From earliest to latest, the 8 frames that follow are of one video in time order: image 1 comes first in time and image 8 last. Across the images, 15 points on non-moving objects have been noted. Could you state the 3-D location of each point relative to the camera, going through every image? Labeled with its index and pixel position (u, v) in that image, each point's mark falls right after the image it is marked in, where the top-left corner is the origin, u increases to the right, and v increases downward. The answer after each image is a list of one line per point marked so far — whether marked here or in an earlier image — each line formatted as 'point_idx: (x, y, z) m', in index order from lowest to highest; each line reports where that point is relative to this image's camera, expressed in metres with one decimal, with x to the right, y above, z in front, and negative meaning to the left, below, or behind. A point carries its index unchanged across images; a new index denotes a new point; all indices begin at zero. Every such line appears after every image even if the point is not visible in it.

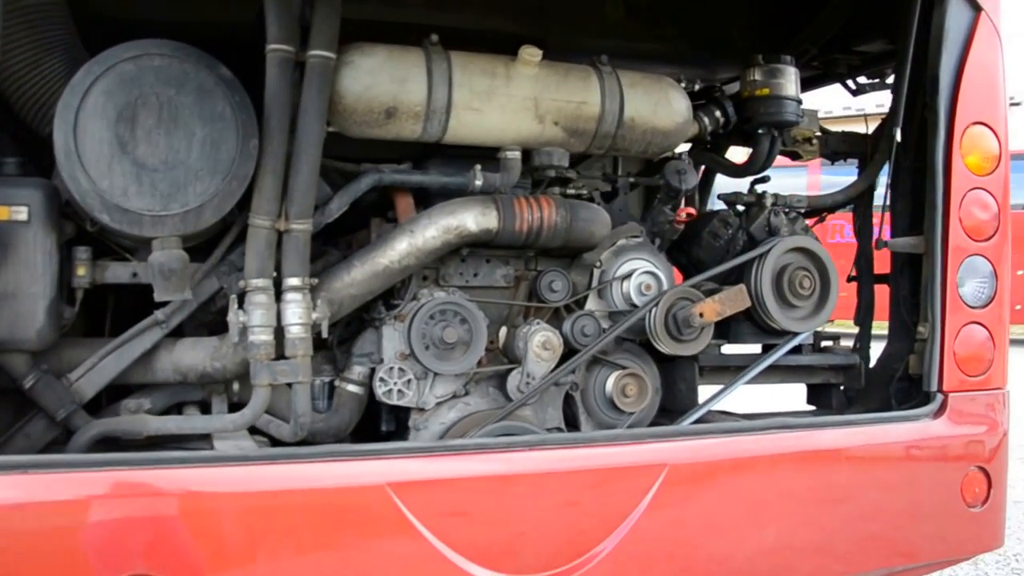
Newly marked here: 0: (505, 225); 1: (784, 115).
0: (0.0, +0.1, +2.3) m
1: (+0.7, +0.5, +2.6) m
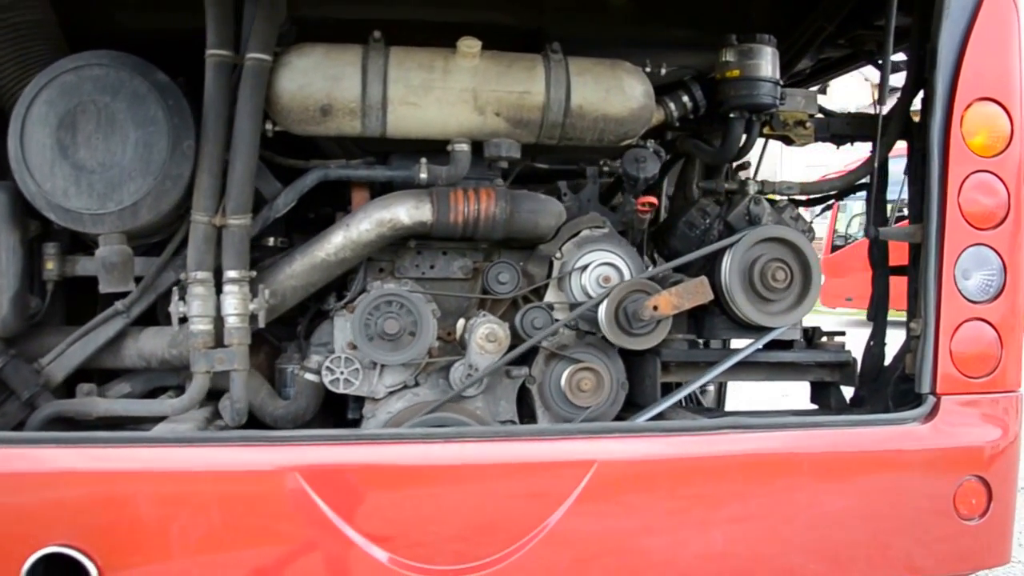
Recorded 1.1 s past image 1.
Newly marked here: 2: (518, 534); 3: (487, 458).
0: (-0.2, +0.2, +2.3) m
1: (+0.6, +0.5, +2.5) m
2: (0.0, -0.5, +2.2) m
3: (0.0, -0.4, +2.2) m
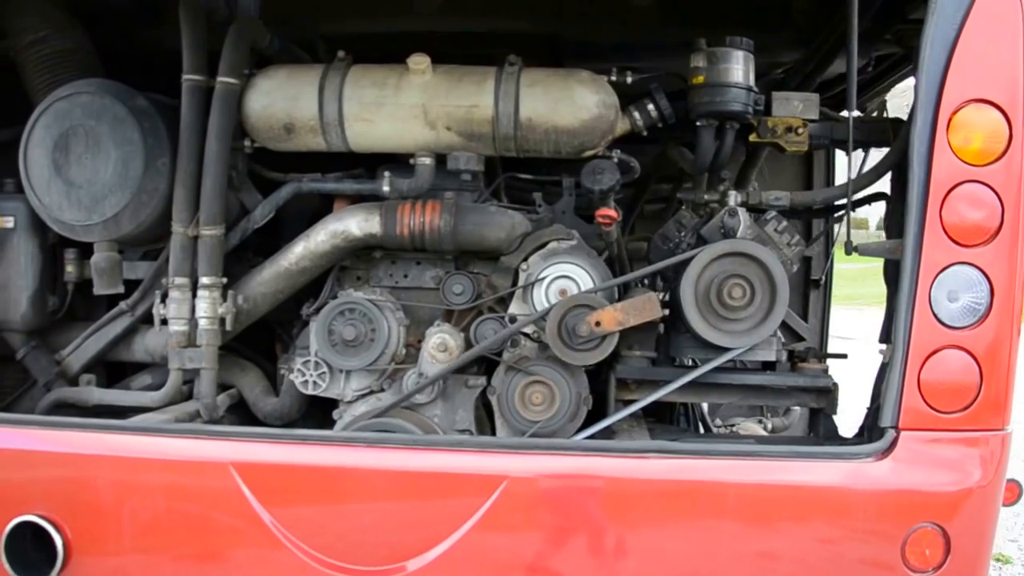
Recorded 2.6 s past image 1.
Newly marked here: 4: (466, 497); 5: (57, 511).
0: (-0.3, +0.1, +2.4) m
1: (+0.5, +0.4, +2.3) m
2: (-0.2, -0.5, +2.2) m
3: (-0.2, -0.4, +2.2) m
4: (-0.1, -0.4, +2.2) m
5: (-1.0, -0.5, +2.3) m
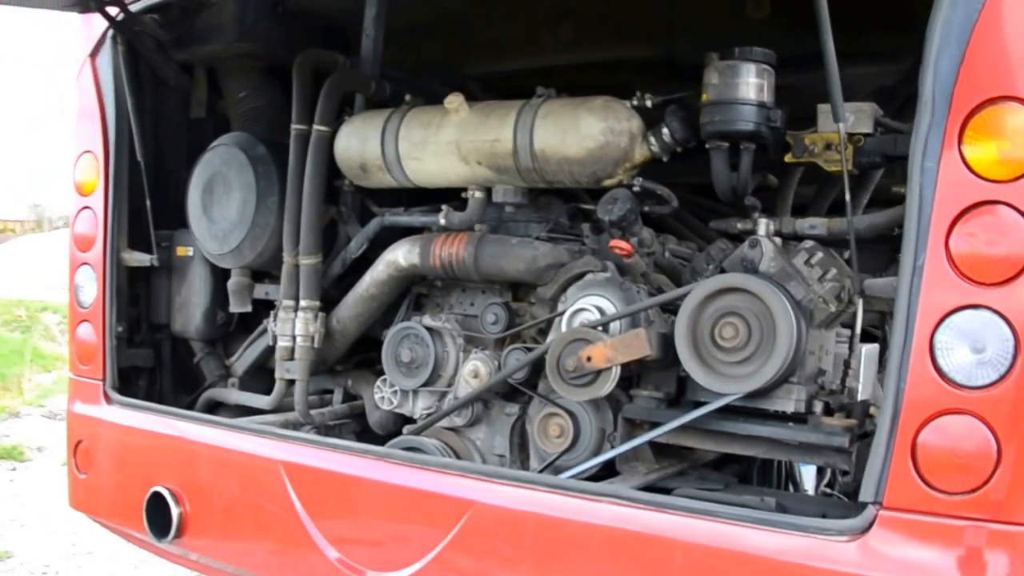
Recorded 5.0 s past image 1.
0: (-0.2, +0.1, +2.6) m
1: (+0.5, +0.4, +2.1) m
2: (-0.2, -0.6, +2.3) m
3: (-0.3, -0.4, +2.4) m
4: (-0.2, -0.5, +2.3) m
5: (-0.9, -0.5, +2.8) m
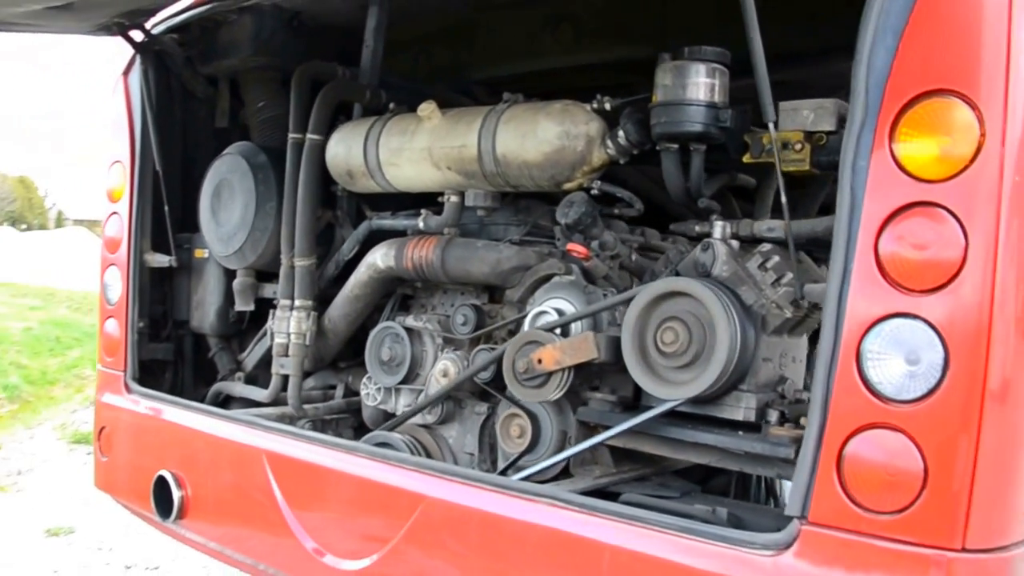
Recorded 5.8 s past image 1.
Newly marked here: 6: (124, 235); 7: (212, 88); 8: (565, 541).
0: (-0.3, +0.1, +2.6) m
1: (+0.4, +0.3, +2.1) m
2: (-0.3, -0.6, +2.4) m
3: (-0.4, -0.5, +2.4) m
4: (-0.3, -0.5, +2.3) m
5: (-1.0, -0.5, +2.9) m
6: (-1.3, +0.2, +3.2) m
7: (-1.1, +0.7, +3.6) m
8: (+0.1, -0.5, +2.0) m
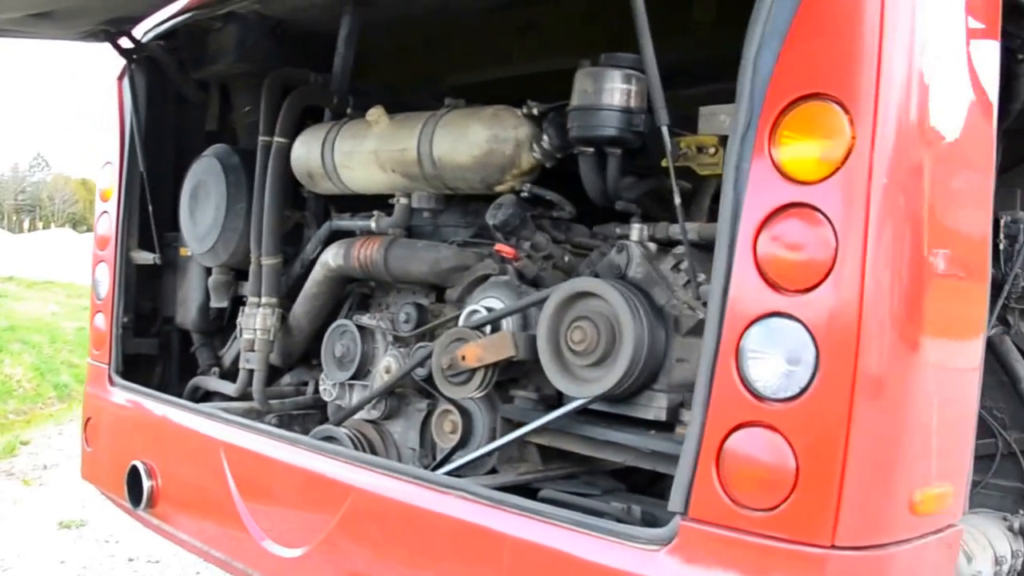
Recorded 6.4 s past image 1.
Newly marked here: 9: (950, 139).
0: (-0.4, +0.1, +2.7) m
1: (+0.2, +0.3, +2.1) m
2: (-0.5, -0.6, +2.4) m
3: (-0.5, -0.4, +2.5) m
4: (-0.4, -0.5, +2.4) m
5: (-1.1, -0.5, +3.0) m
6: (-1.4, +0.2, +3.4) m
7: (-1.1, +0.7, +3.7) m
8: (-0.1, -0.5, +2.1) m
9: (+0.7, +0.3, +1.7) m
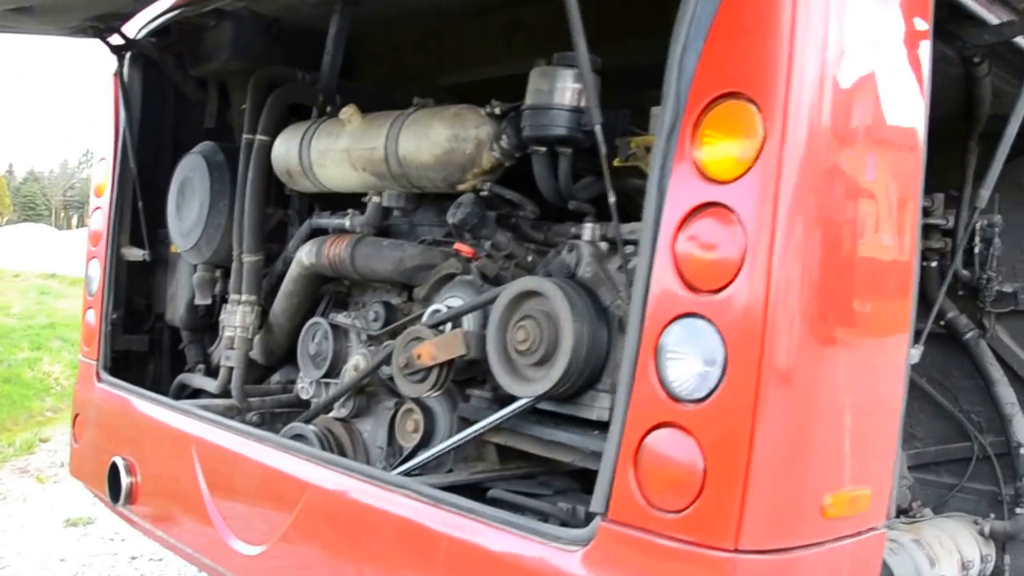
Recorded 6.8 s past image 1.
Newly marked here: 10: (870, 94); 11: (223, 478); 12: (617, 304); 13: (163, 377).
0: (-0.5, +0.1, +2.7) m
1: (+0.1, +0.3, +2.1) m
2: (-0.6, -0.6, +2.5) m
3: (-0.6, -0.4, +2.5) m
4: (-0.5, -0.5, +2.4) m
5: (-1.2, -0.5, +3.1) m
6: (-1.4, +0.2, +3.5) m
7: (-1.2, +0.7, +3.8) m
8: (-0.2, -0.5, +2.1) m
9: (+0.6, +0.2, +1.7) m
10: (+0.6, +0.3, +1.7) m
11: (-0.8, -0.5, +2.7) m
12: (+0.2, 0.0, +2.1) m
13: (-1.3, -0.3, +3.7) m
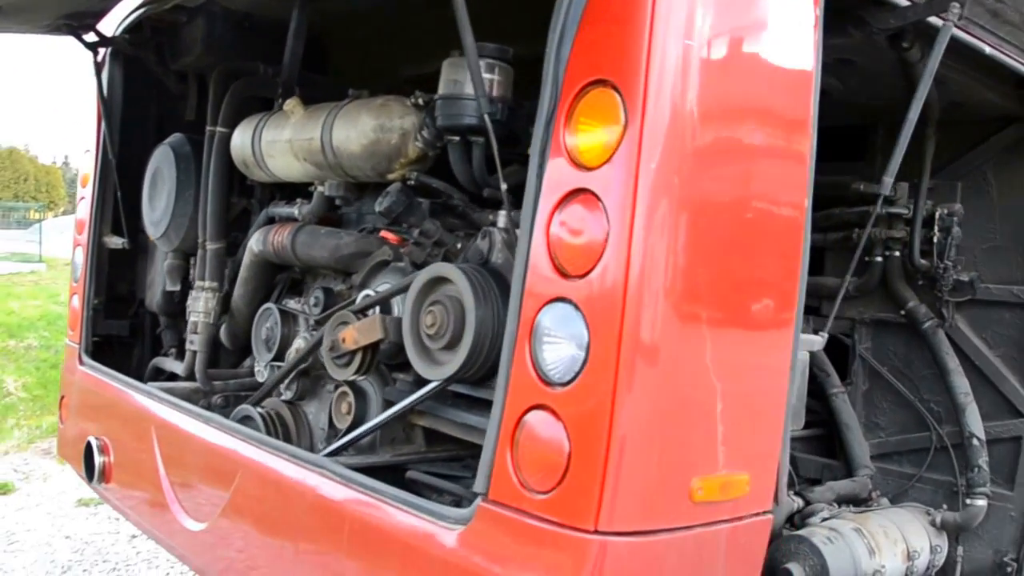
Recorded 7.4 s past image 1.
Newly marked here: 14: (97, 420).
0: (-0.7, +0.1, +2.8) m
1: (-0.1, +0.4, +2.2) m
2: (-0.8, -0.6, +2.5) m
3: (-0.8, -0.4, +2.6) m
4: (-0.7, -0.5, +2.5) m
5: (-1.3, -0.5, +3.2) m
6: (-1.5, +0.3, +3.6) m
7: (-1.3, +0.8, +3.9) m
8: (-0.4, -0.5, +2.1) m
9: (+0.4, +0.3, +1.7) m
10: (+0.4, +0.4, +1.7) m
11: (-0.9, -0.5, +2.8) m
12: (0.0, 0.0, +2.1) m
13: (-1.4, -0.3, +3.8) m
14: (-1.4, -0.4, +3.3) m
